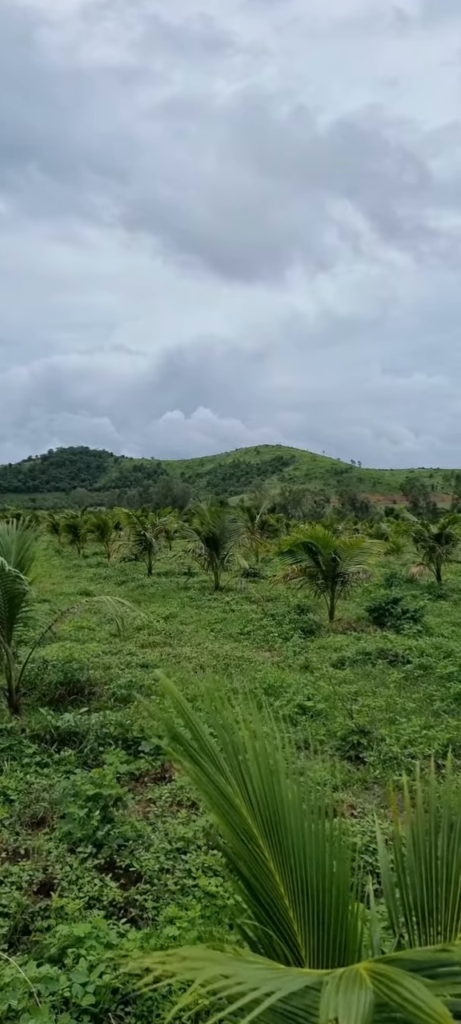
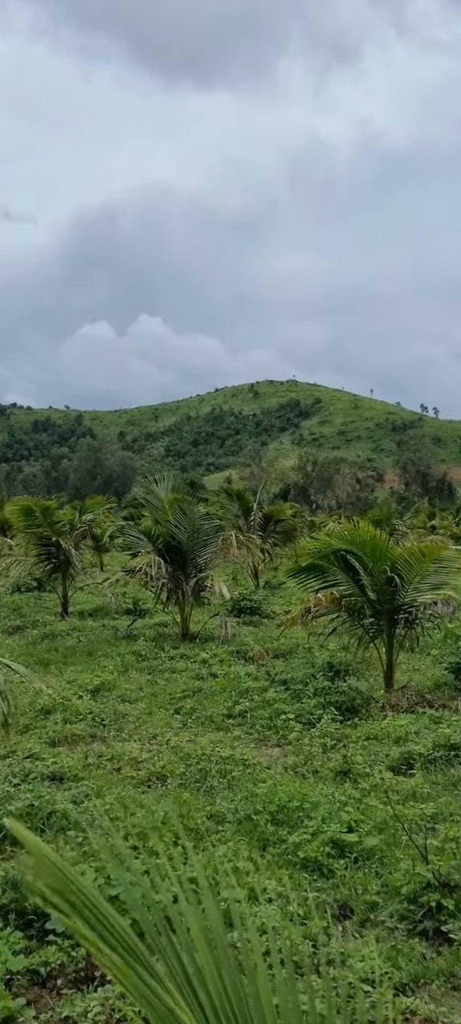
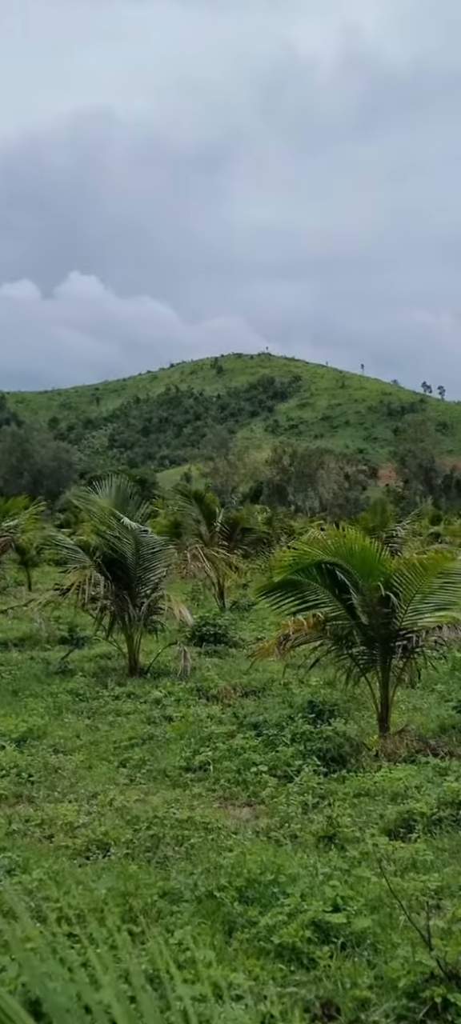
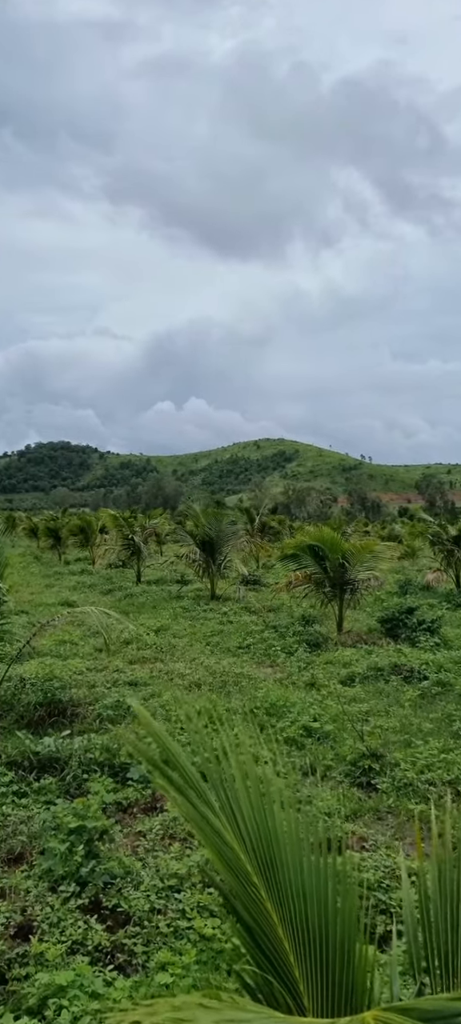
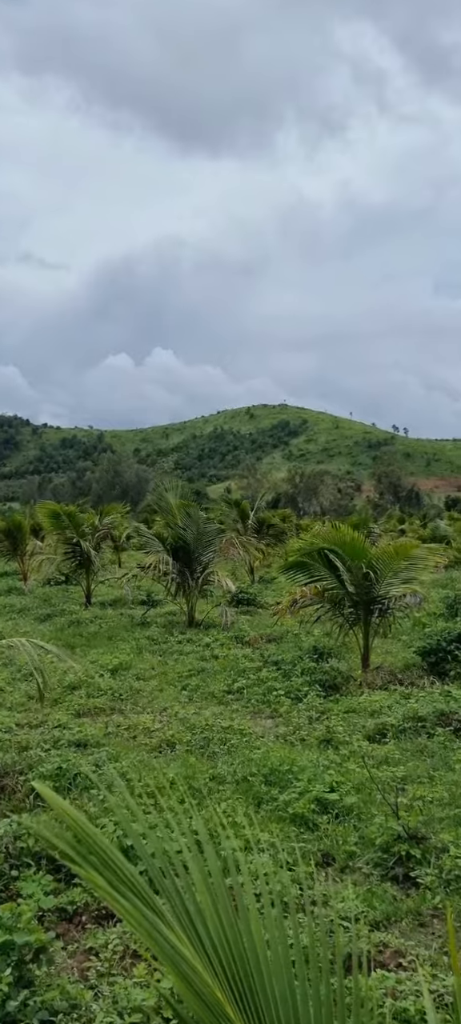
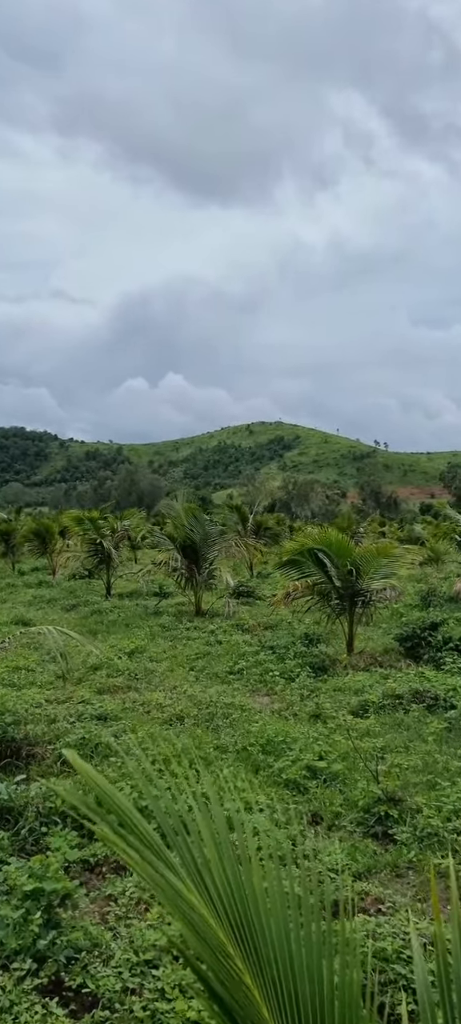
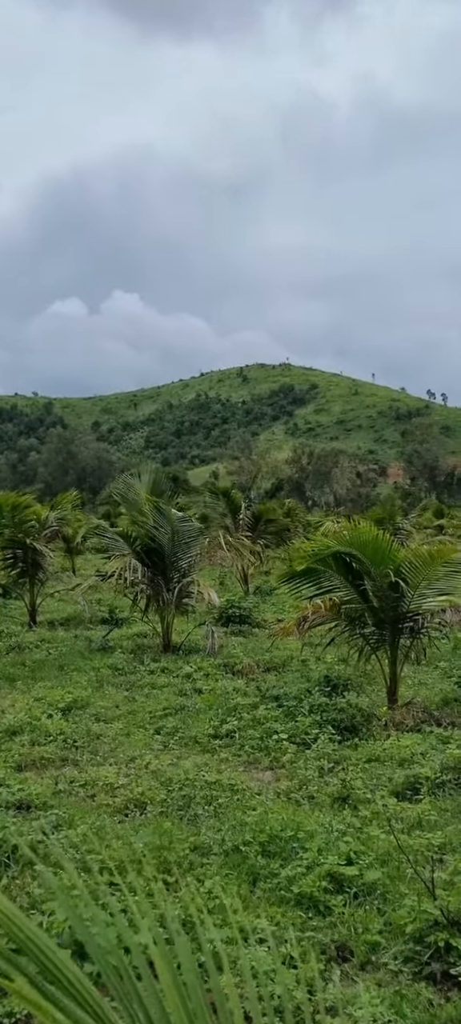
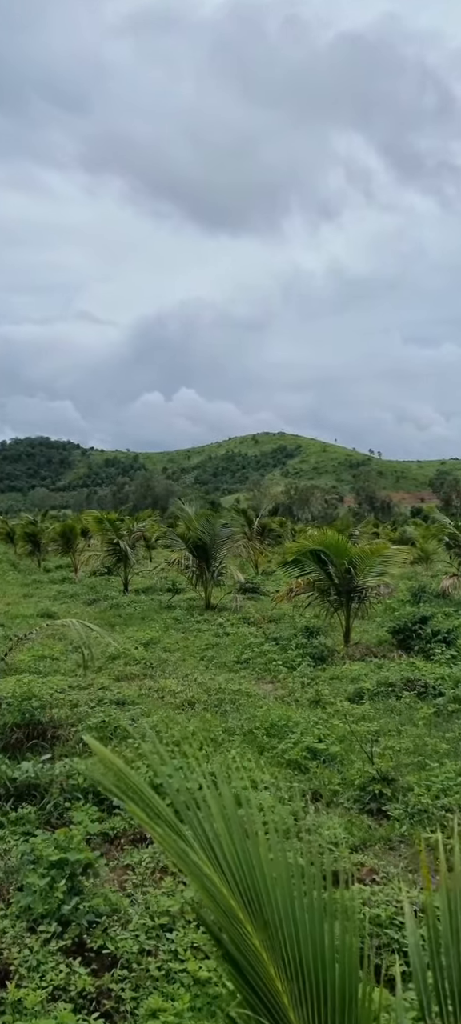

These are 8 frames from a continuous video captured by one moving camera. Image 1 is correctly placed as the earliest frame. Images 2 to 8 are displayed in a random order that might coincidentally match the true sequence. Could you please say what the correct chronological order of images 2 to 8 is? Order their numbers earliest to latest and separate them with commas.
4, 8, 6, 5, 2, 7, 3
